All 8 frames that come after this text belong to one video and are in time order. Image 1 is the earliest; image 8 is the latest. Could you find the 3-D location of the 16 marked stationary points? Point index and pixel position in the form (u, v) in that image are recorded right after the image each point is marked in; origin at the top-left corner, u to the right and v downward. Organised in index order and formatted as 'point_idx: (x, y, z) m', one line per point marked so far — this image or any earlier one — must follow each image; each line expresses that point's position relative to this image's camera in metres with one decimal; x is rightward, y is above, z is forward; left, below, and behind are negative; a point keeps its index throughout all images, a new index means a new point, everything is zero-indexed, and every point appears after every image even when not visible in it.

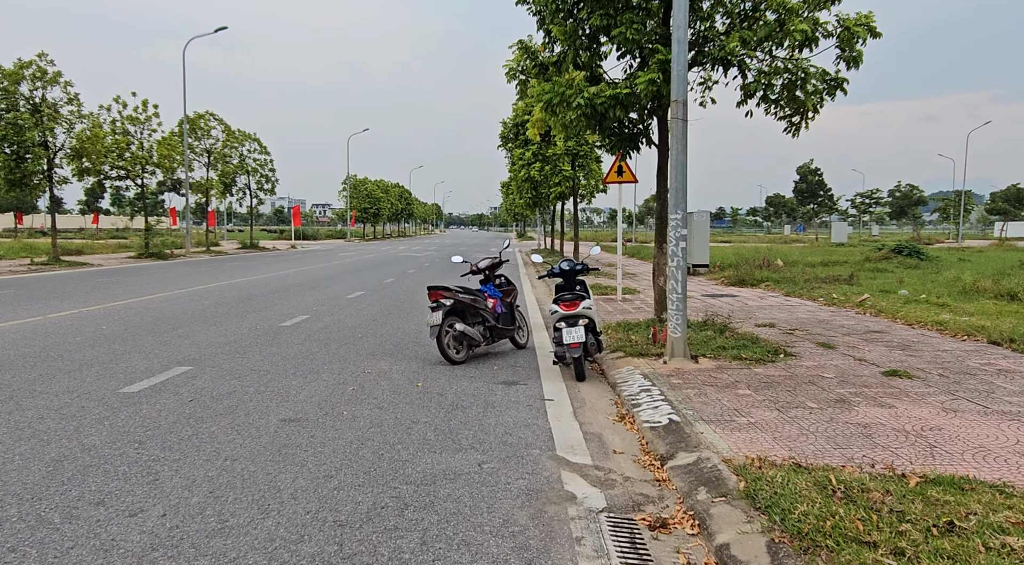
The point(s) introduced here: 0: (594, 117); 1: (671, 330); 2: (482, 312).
0: (+1.0, +1.9, +8.3) m
1: (+1.6, -0.5, +7.2) m
2: (-0.3, -0.3, +7.9) m
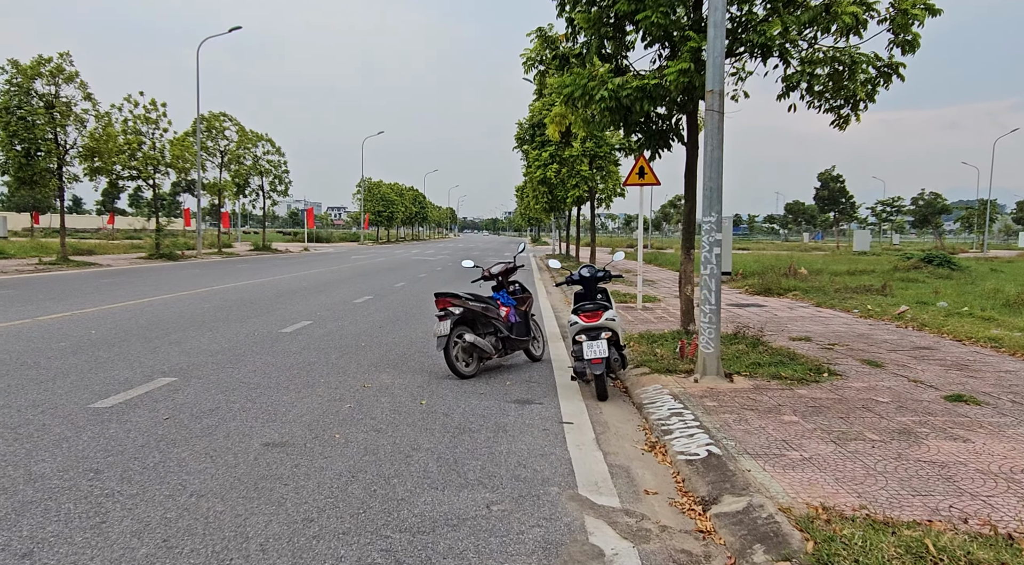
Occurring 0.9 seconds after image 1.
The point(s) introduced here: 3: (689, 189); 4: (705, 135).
0: (+1.2, +1.8, +7.6) m
1: (+1.7, -0.6, +6.5) m
2: (-0.2, -0.4, +7.3) m
3: (+2.1, +1.1, +8.5) m
4: (+1.7, +1.3, +6.4) m
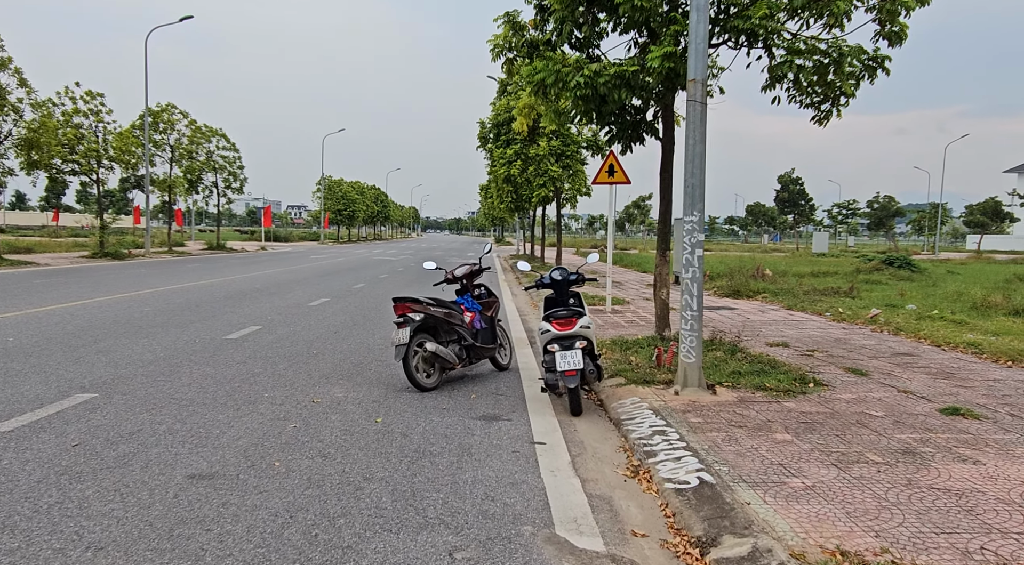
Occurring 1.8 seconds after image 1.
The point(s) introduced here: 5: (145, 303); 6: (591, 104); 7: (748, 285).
0: (+0.8, +1.8, +7.1) m
1: (+1.4, -0.6, +6.0) m
2: (-0.5, -0.4, +6.7) m
3: (+1.7, +1.1, +8.1) m
4: (+1.4, +1.3, +5.9) m
5: (-6.1, -0.3, +11.9) m
6: (+0.8, +1.8, +7.1) m
7: (+5.2, 0.0, +15.9) m
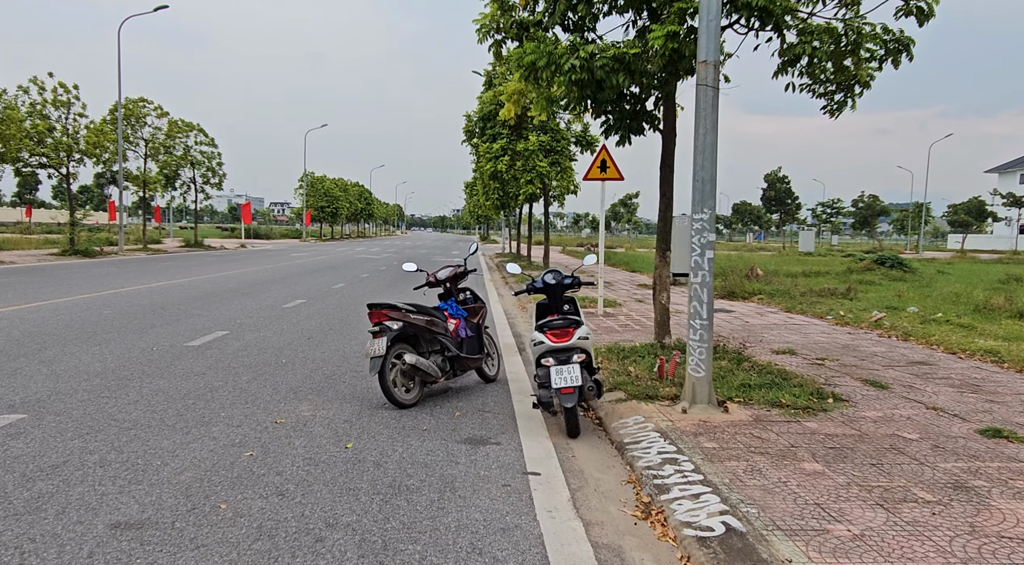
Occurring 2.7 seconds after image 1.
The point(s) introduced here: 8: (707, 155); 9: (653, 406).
0: (+0.7, +1.8, +6.5) m
1: (+1.3, -0.6, +5.4) m
2: (-0.6, -0.5, +6.0) m
3: (+1.6, +1.0, +7.4) m
4: (+1.4, +1.2, +5.3) m
5: (-6.3, -0.3, +11.2) m
6: (+0.7, +1.8, +6.5) m
7: (+4.9, -0.1, +15.4) m
8: (+1.4, +0.9, +5.3) m
9: (+1.1, -0.9, +5.5) m
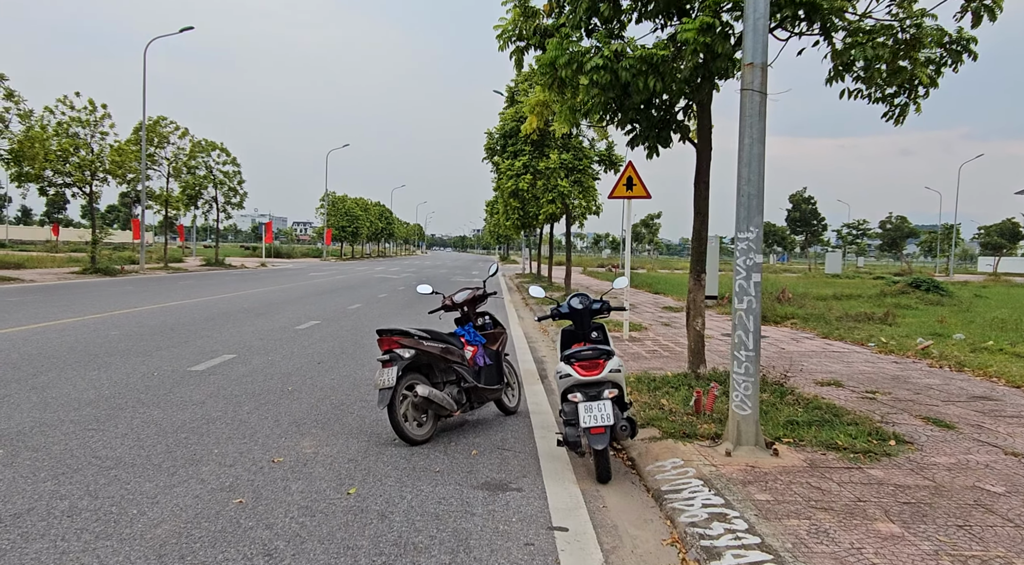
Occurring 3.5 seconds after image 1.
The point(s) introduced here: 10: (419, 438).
0: (+0.9, +1.6, +6.0) m
1: (+1.5, -0.8, +4.8) m
2: (-0.4, -0.6, +5.5) m
3: (+1.8, +0.8, +6.9) m
4: (+1.5, +1.1, +4.8) m
5: (-6.0, -0.6, +10.8) m
6: (+0.9, +1.6, +6.0) m
7: (+5.4, -0.5, +14.7) m
8: (+1.6, +0.8, +4.7) m
9: (+1.2, -1.1, +4.9) m
10: (-0.7, -1.1, +5.2) m
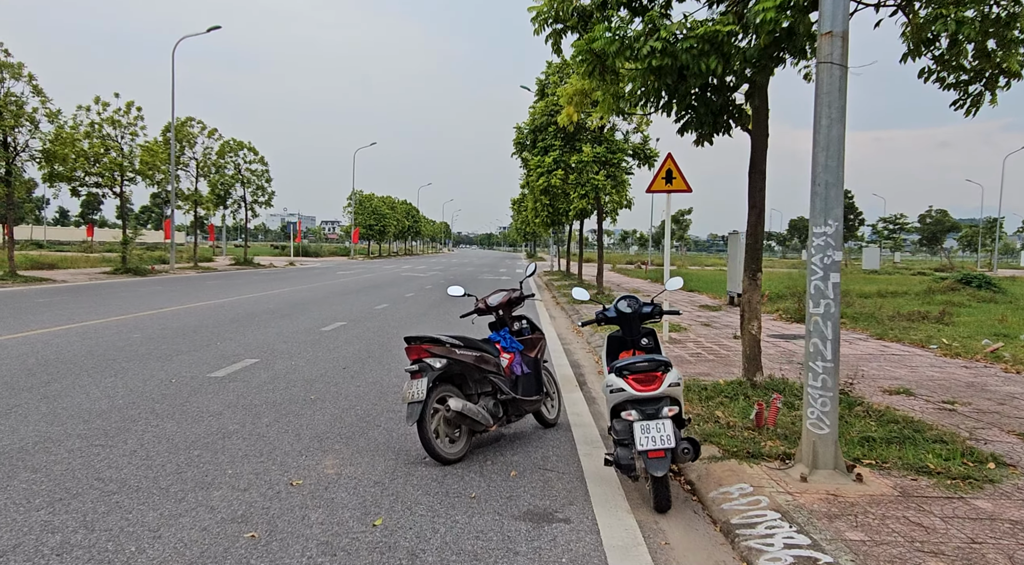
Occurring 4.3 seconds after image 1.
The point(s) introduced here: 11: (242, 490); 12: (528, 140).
0: (+1.2, +1.6, +5.4) m
1: (+1.8, -0.8, +4.2) m
2: (-0.1, -0.7, +5.0) m
3: (+2.1, +0.8, +6.3) m
4: (+1.8, +1.1, +4.2) m
5: (-5.5, -0.7, +10.5) m
6: (+1.2, +1.6, +5.5) m
7: (+6.0, -0.5, +14.0) m
8: (+1.8, +0.8, +4.2) m
9: (+1.5, -1.1, +4.4) m
10: (-0.4, -1.1, +4.7) m
11: (-1.5, -1.2, +4.0) m
12: (+0.4, +3.5, +17.8) m
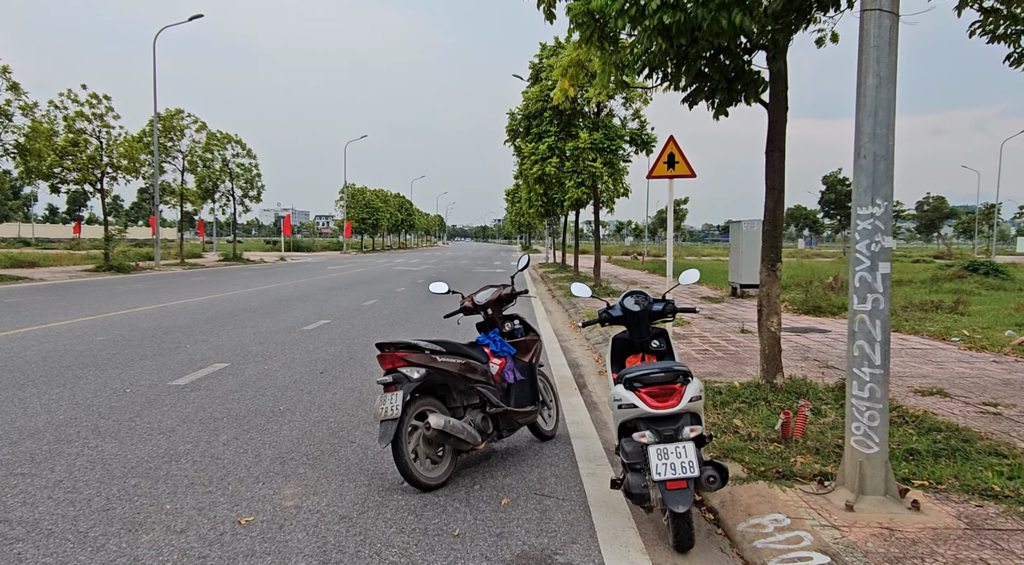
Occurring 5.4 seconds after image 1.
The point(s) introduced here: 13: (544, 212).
0: (+1.1, +1.6, +4.8) m
1: (+1.7, -0.8, +3.6) m
2: (-0.2, -0.6, +4.3) m
3: (+2.0, +0.9, +5.6) m
4: (+1.7, +1.1, +3.5) m
5: (-5.6, -0.6, +9.8) m
6: (+1.1, +1.6, +4.8) m
7: (+5.9, -0.3, +13.4) m
8: (+1.8, +0.8, +3.5) m
9: (+1.5, -1.1, +3.7) m
10: (-0.4, -1.1, +4.0) m
11: (-1.6, -1.2, +3.3) m
12: (+0.2, +3.7, +17.0) m
13: (+0.9, +2.0, +20.0) m
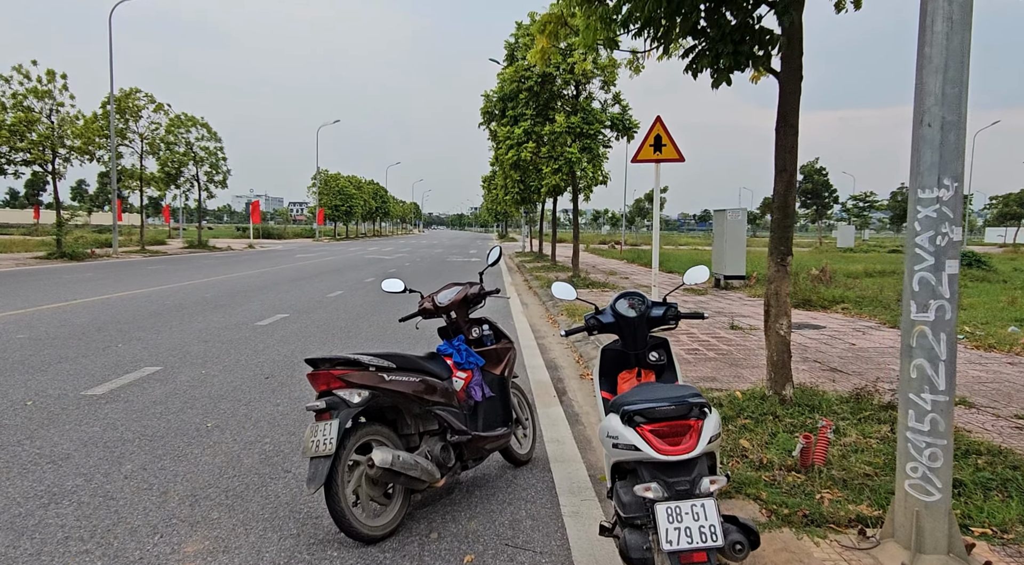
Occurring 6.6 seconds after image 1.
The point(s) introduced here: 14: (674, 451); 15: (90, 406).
0: (+0.9, +1.6, +3.9) m
1: (+1.6, -0.8, +2.8) m
2: (-0.4, -0.6, +3.5) m
3: (+1.8, +0.9, +4.9) m
4: (+1.6, +1.1, +2.7) m
5: (-5.9, -0.5, +8.8) m
6: (+0.9, +1.6, +4.0) m
7: (+5.4, -0.1, +12.7) m
8: (+1.6, +0.8, +2.7) m
9: (+1.3, -1.1, +3.0) m
10: (-0.6, -1.1, +3.2) m
11: (-1.7, -1.2, +2.5) m
12: (-0.4, +3.9, +16.2) m
13: (+0.3, +2.2, +19.1) m
14: (+0.6, -0.6, +2.5) m
15: (-3.1, -0.9, +5.3) m
